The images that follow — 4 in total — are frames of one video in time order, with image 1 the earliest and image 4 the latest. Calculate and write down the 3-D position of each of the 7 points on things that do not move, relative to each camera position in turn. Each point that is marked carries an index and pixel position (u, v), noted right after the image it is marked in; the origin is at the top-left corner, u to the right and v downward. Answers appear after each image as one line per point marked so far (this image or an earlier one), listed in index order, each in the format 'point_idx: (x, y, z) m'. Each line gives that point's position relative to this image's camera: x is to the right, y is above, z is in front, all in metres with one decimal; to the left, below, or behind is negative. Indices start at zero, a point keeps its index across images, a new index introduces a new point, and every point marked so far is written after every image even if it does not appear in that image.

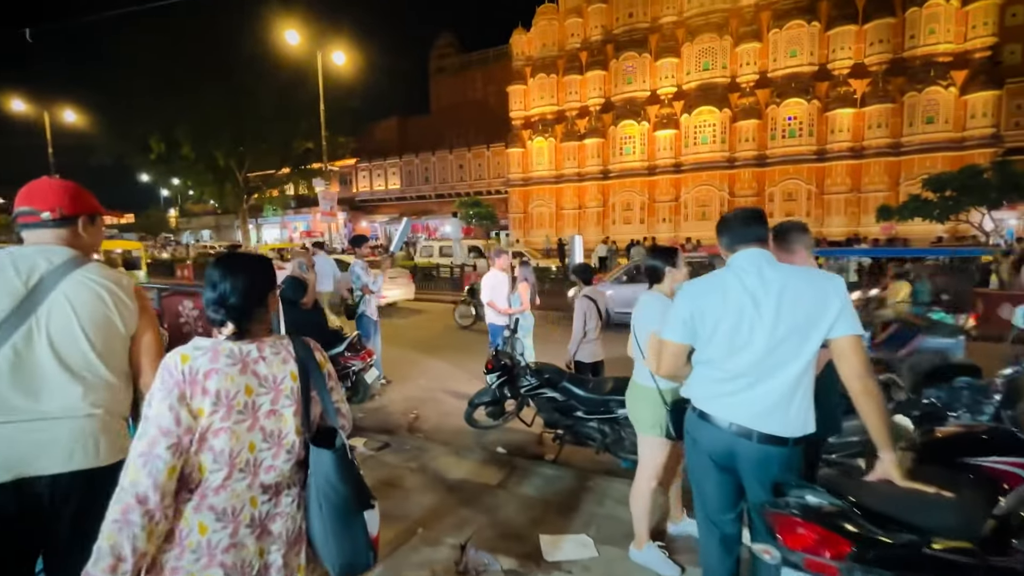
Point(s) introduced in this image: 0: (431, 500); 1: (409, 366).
0: (-0.7, -1.8, +9.1) m
1: (-1.7, -1.2, +17.1) m
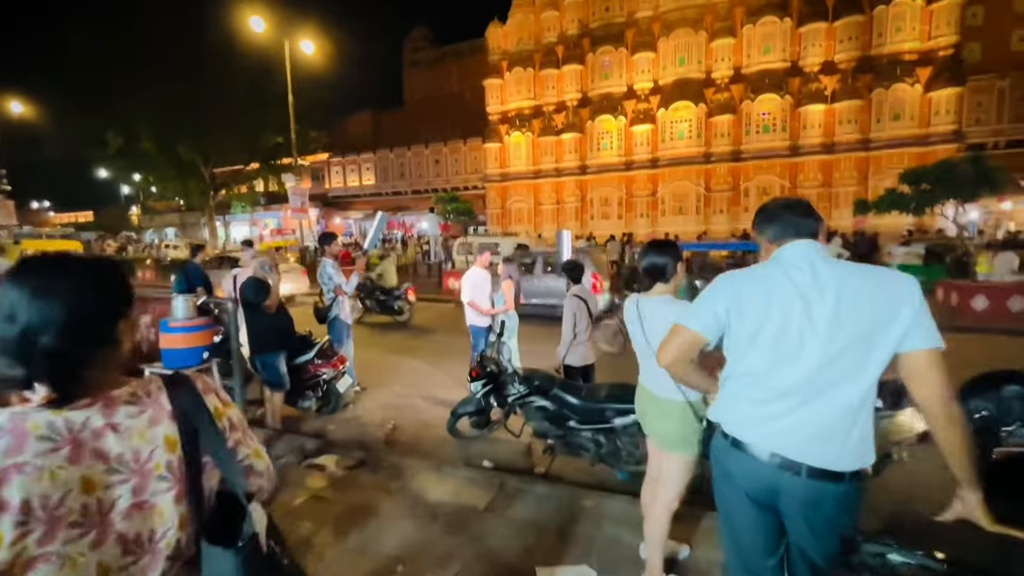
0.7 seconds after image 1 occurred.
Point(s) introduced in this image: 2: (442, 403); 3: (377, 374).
0: (-0.8, -1.9, +8.1) m
1: (-2.0, -1.2, +16.1) m
2: (-0.9, -1.4, +13.3) m
3: (-2.0, -1.3, +15.7) m
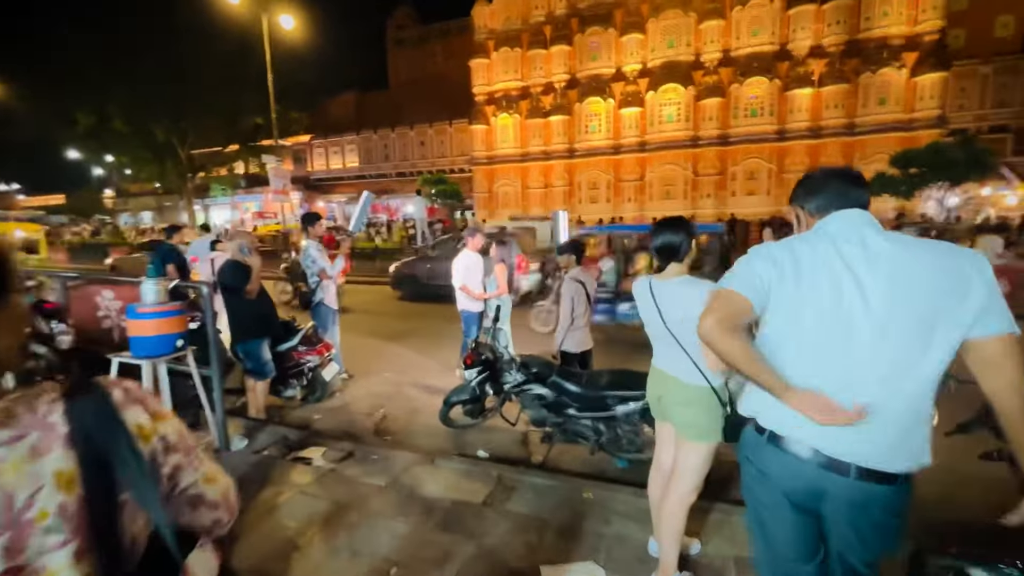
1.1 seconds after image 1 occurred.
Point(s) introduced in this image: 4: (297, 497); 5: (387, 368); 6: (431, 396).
0: (-0.8, -1.7, +7.6) m
1: (-2.1, -1.0, +15.6) m
2: (-1.0, -1.2, +12.7) m
3: (-2.1, -1.0, +15.1) m
4: (-1.7, -1.7, +8.5) m
5: (-1.7, -1.1, +14.3) m
6: (-1.0, -1.3, +12.3) m
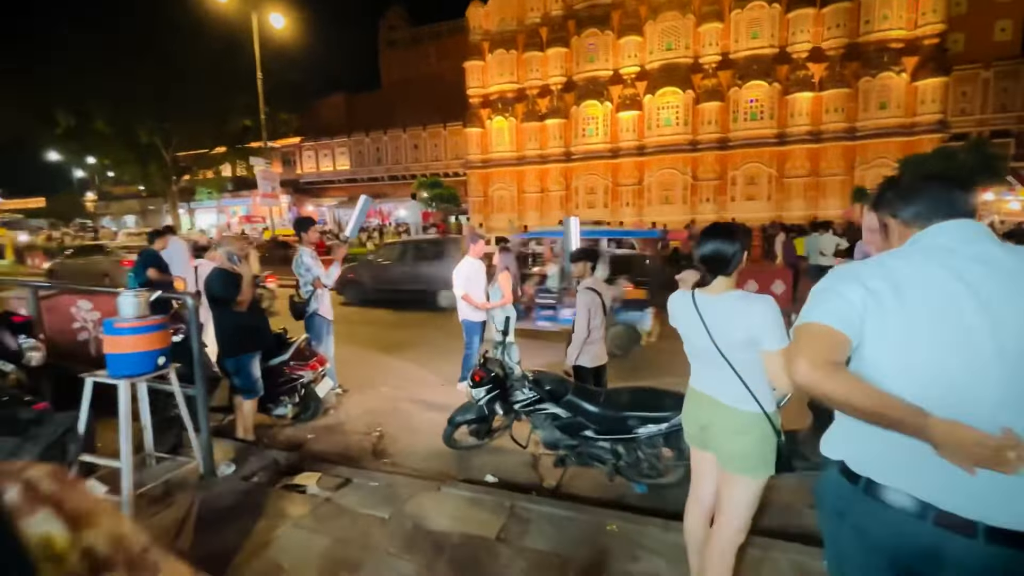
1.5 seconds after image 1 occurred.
0: (-0.7, -1.8, +6.8) m
1: (-2.0, -1.1, +14.8) m
2: (-0.9, -1.3, +11.9) m
3: (-2.1, -1.2, +14.3) m
4: (-1.6, -1.8, +7.7) m
5: (-1.6, -1.2, +13.5) m
6: (-0.9, -1.4, +11.5) m
